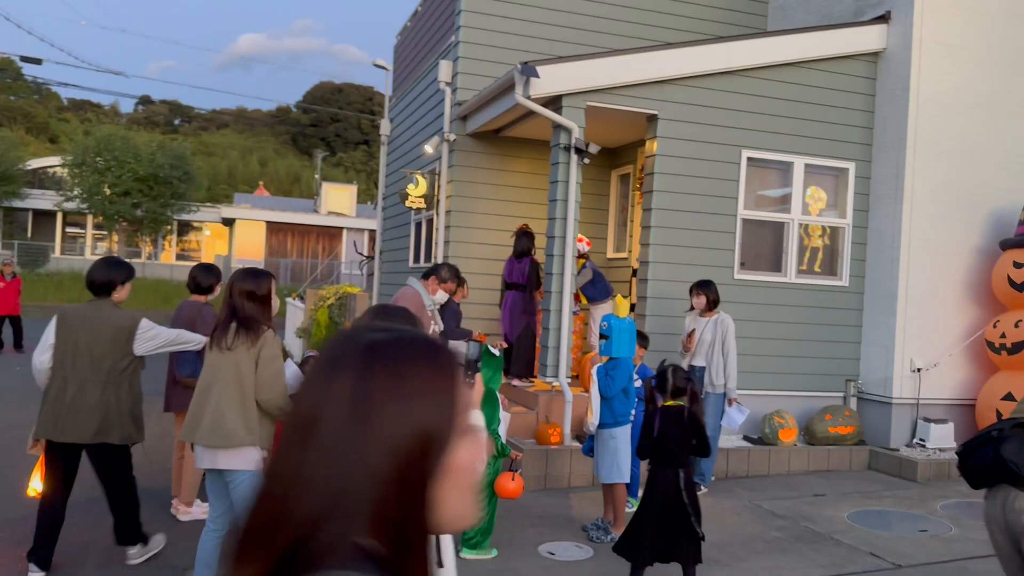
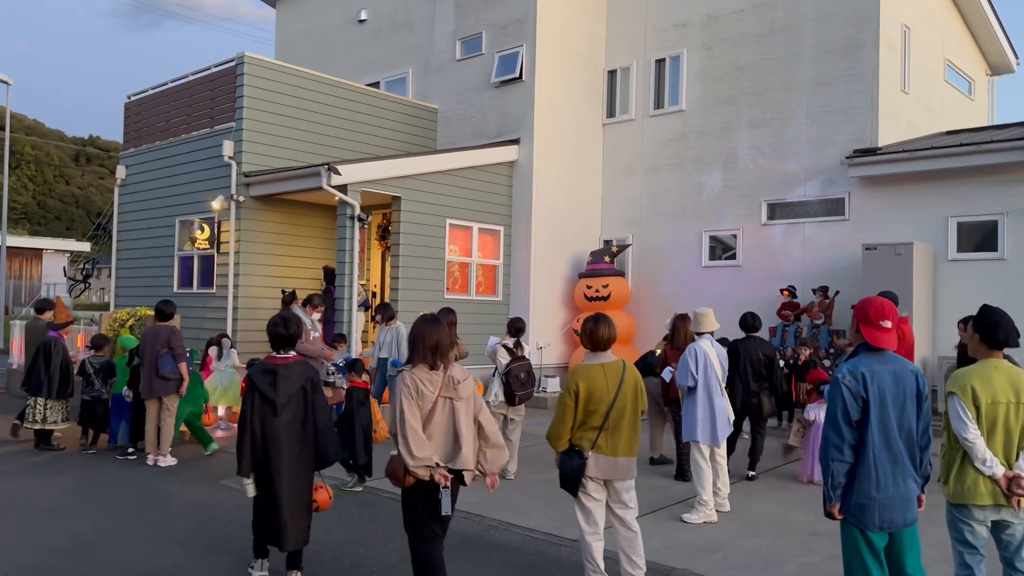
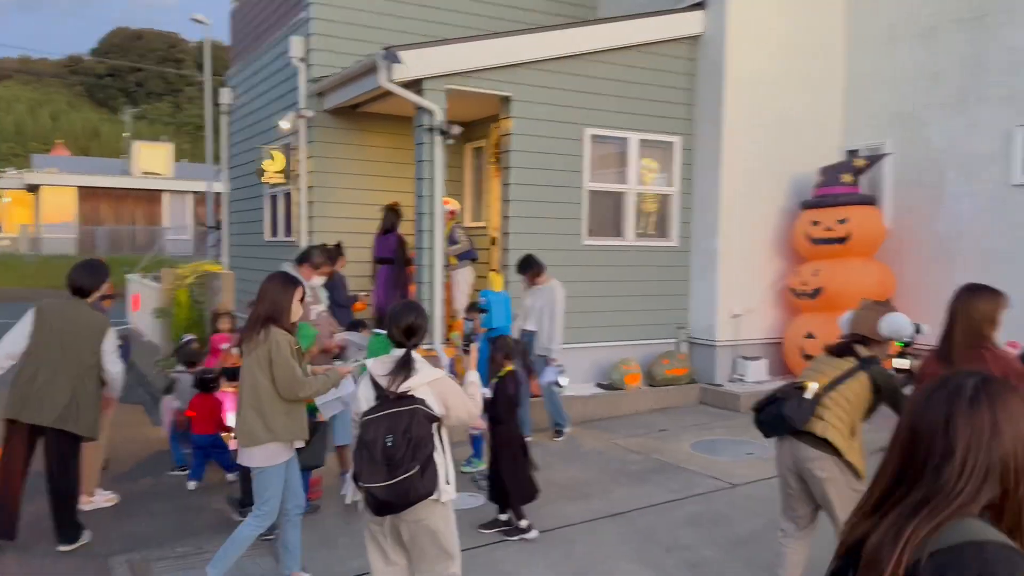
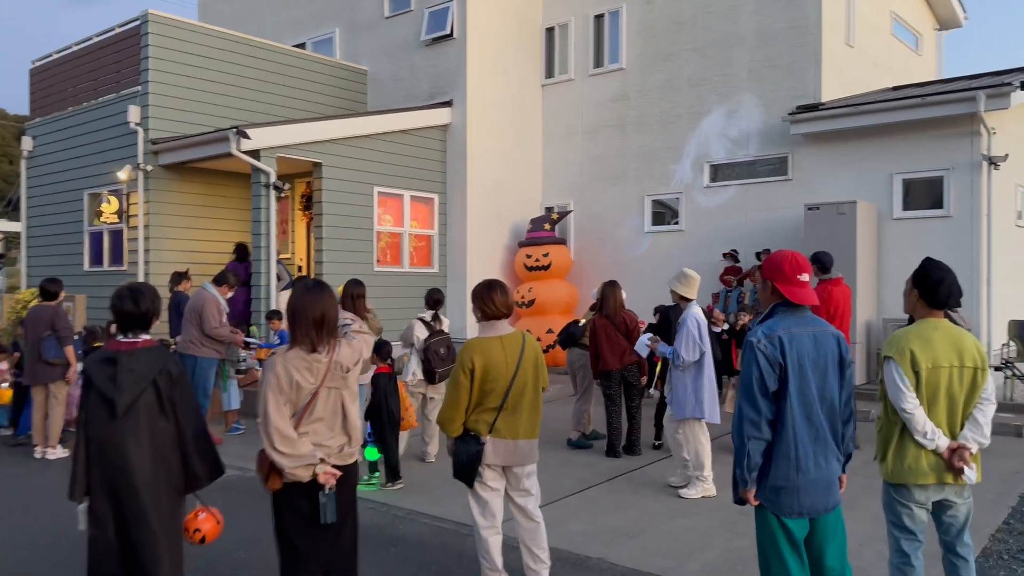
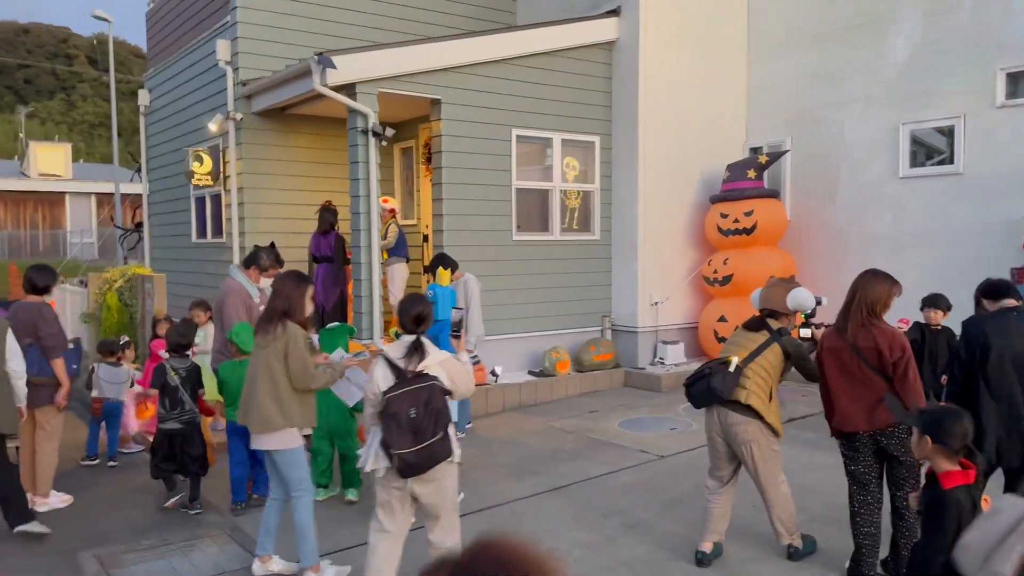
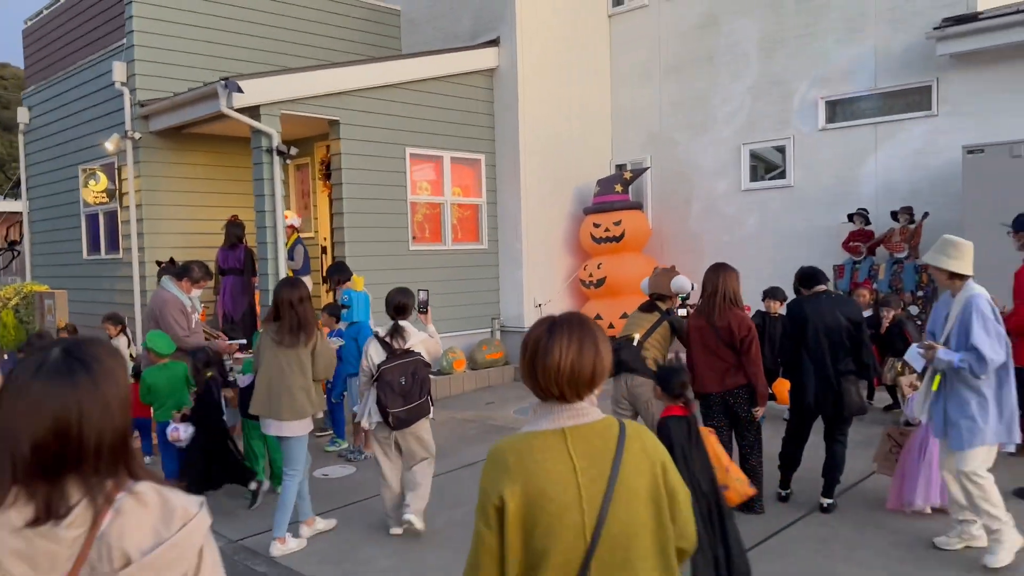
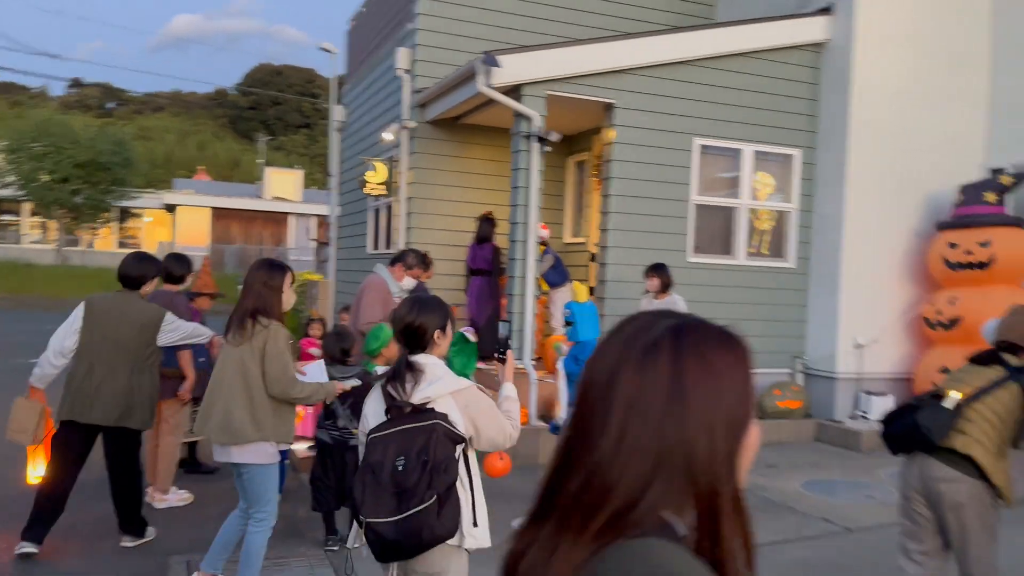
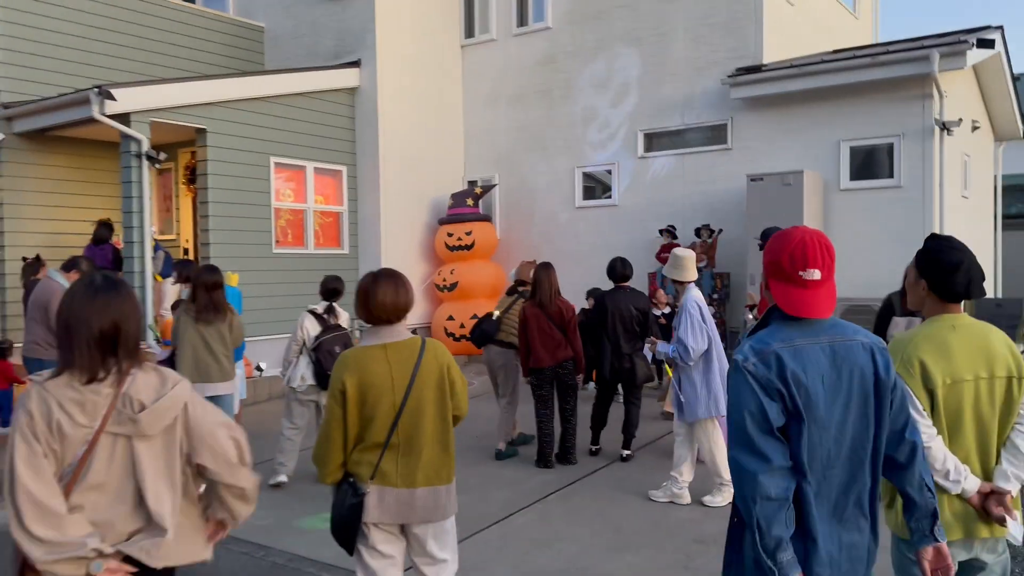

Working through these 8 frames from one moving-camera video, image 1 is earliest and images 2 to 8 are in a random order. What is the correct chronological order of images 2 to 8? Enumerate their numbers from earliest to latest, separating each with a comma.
7, 3, 5, 6, 8, 4, 2
